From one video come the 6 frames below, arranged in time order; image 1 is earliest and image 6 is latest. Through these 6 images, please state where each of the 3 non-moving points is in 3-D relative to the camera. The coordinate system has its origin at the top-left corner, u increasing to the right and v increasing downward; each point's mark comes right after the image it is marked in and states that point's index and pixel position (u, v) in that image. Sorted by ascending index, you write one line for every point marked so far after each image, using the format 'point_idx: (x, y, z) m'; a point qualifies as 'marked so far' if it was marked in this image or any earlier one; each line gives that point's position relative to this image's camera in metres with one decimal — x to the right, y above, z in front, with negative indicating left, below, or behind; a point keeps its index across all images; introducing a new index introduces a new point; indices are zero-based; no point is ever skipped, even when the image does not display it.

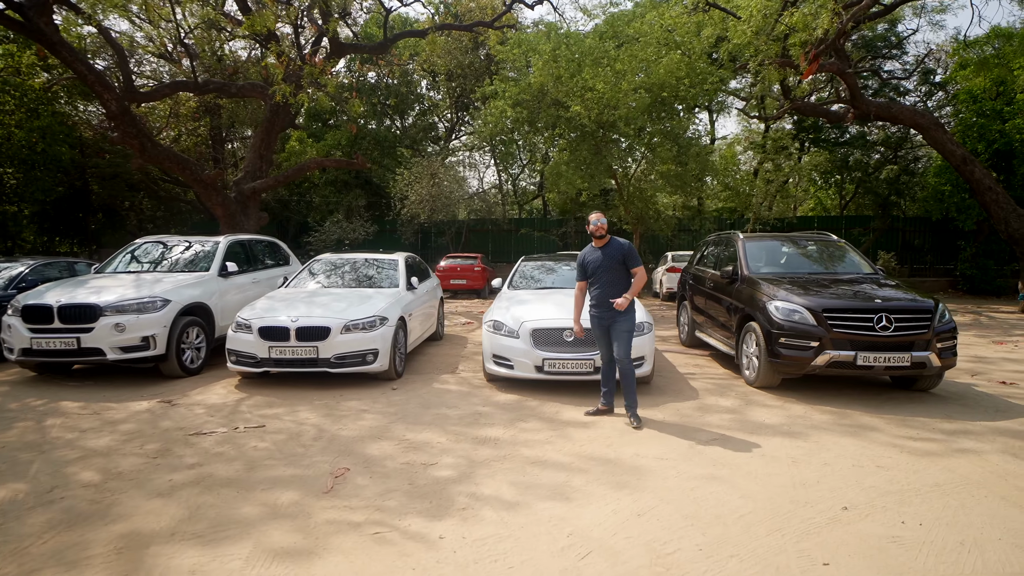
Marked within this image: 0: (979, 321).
0: (+10.3, -0.7, +13.0) m
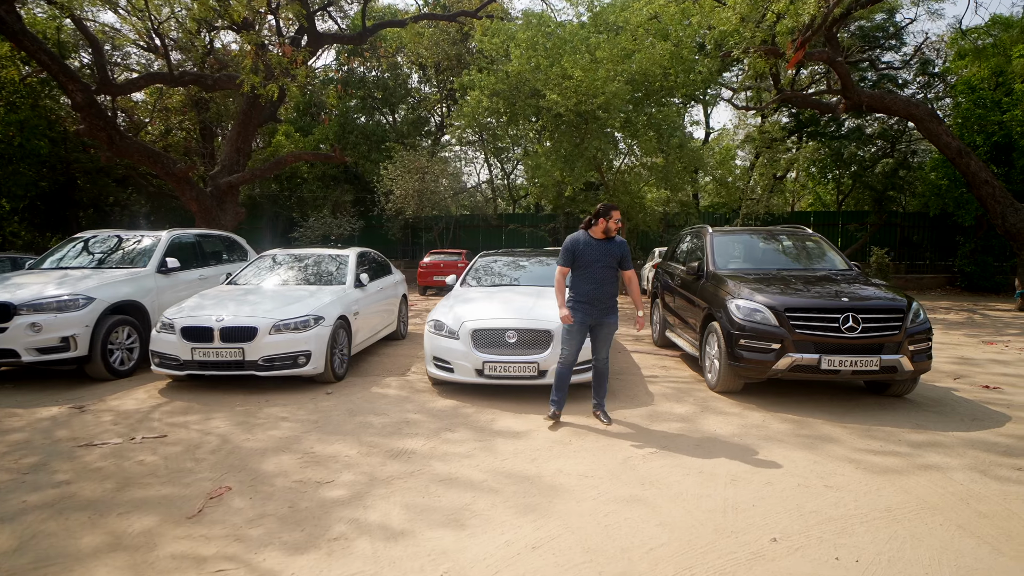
0: (+9.8, -0.7, +12.5) m
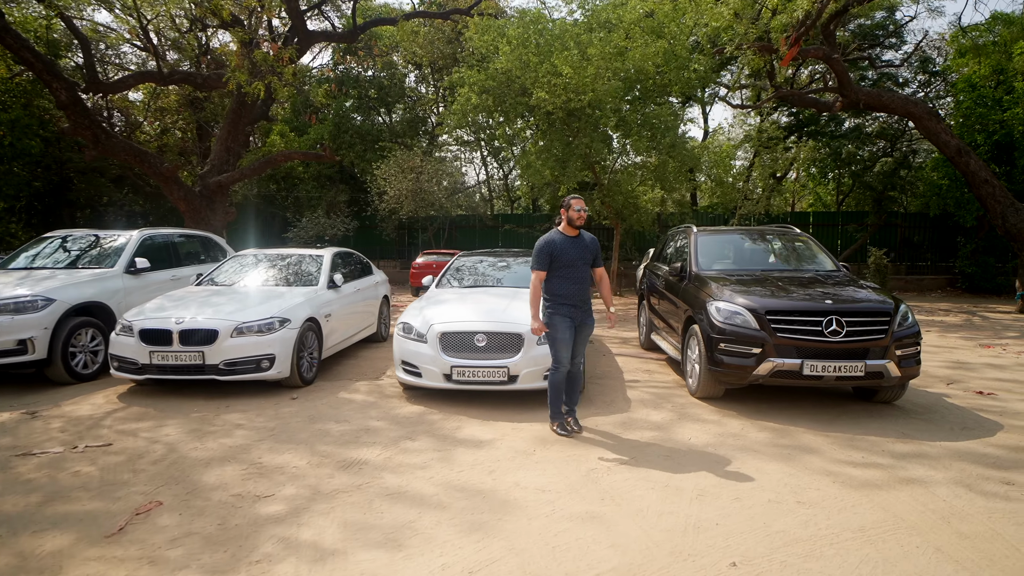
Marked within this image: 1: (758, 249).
0: (+9.5, -0.7, +12.3) m
1: (+2.9, +0.5, +7.0) m
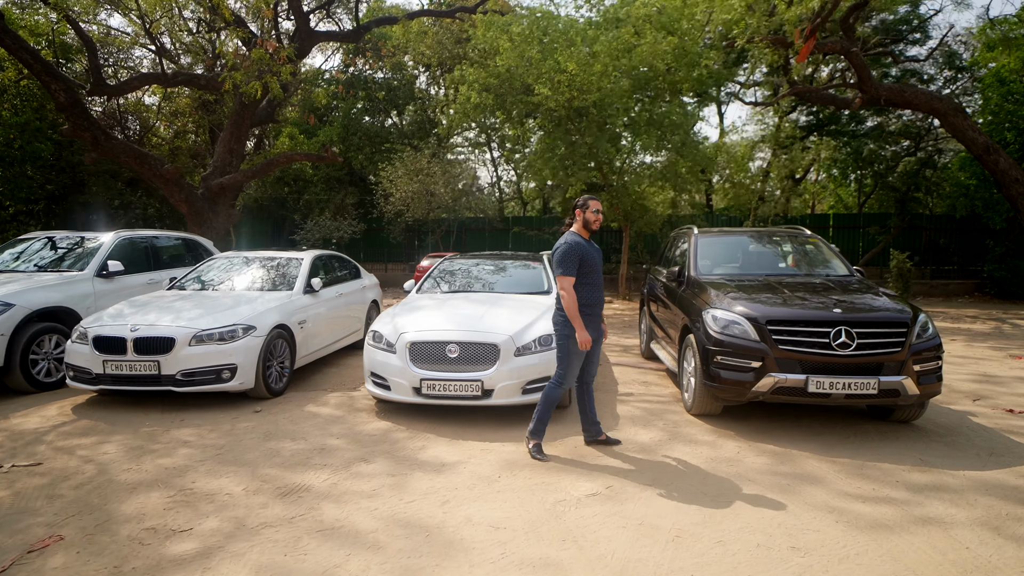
0: (+9.5, -0.8, +11.5) m
1: (+2.7, +0.4, +6.5) m
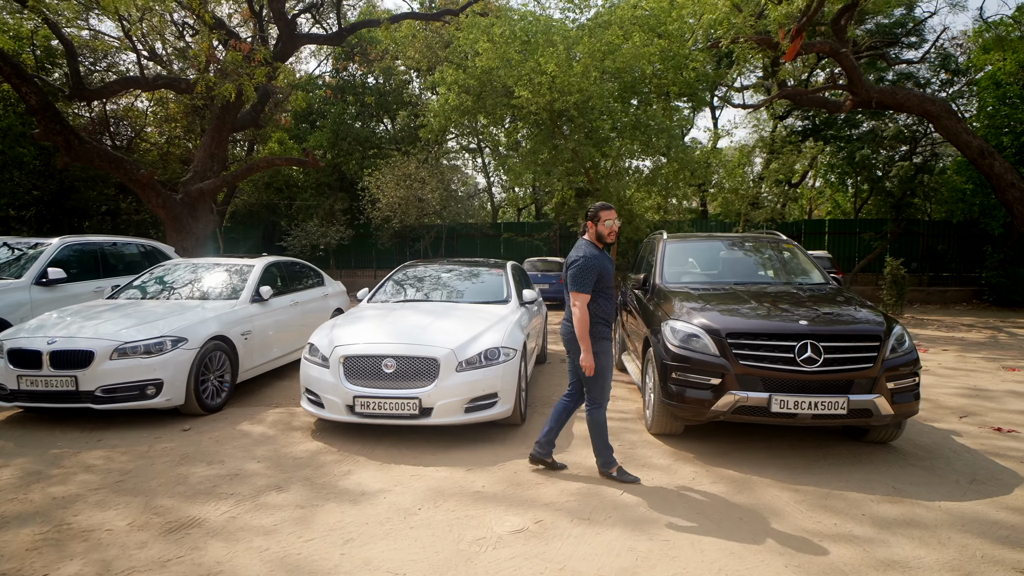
0: (+9.1, -1.0, +11.1) m
1: (+2.3, +0.3, +6.1) m
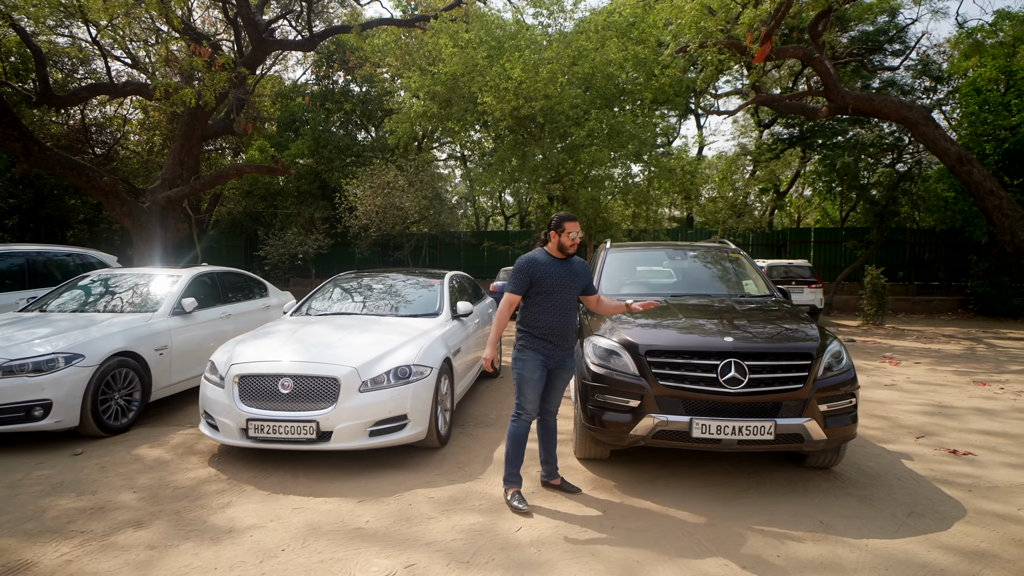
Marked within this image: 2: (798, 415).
0: (+8.4, -1.1, +10.8) m
1: (+1.7, +0.2, +5.8) m
2: (+1.8, -0.8, +3.8) m
